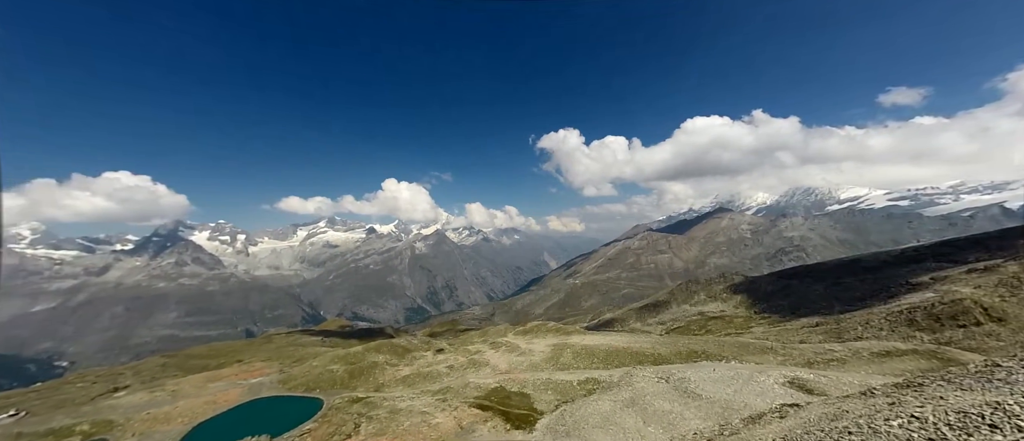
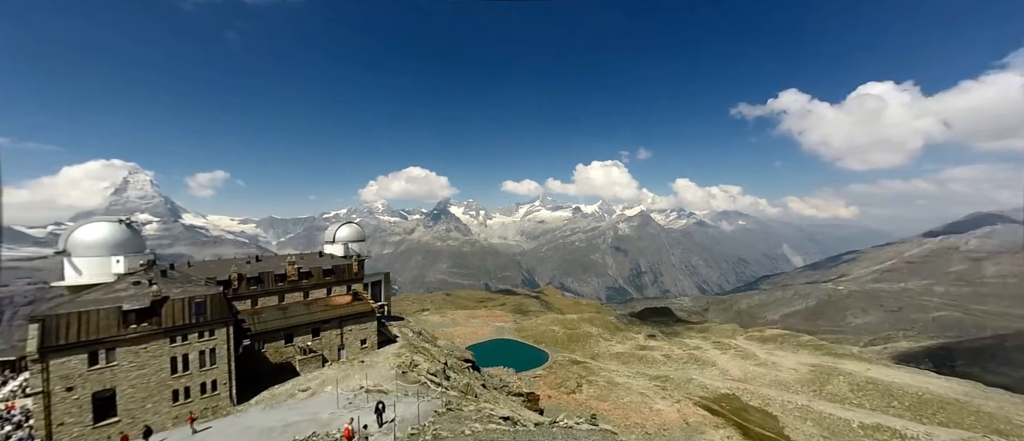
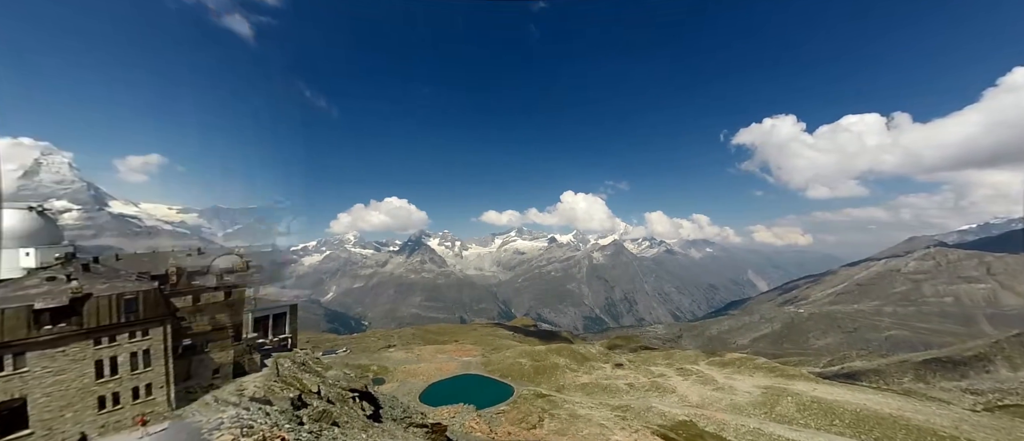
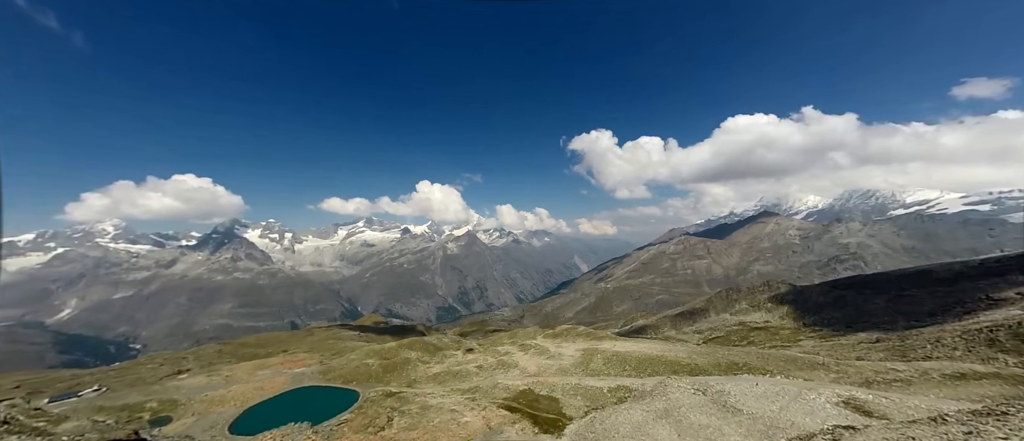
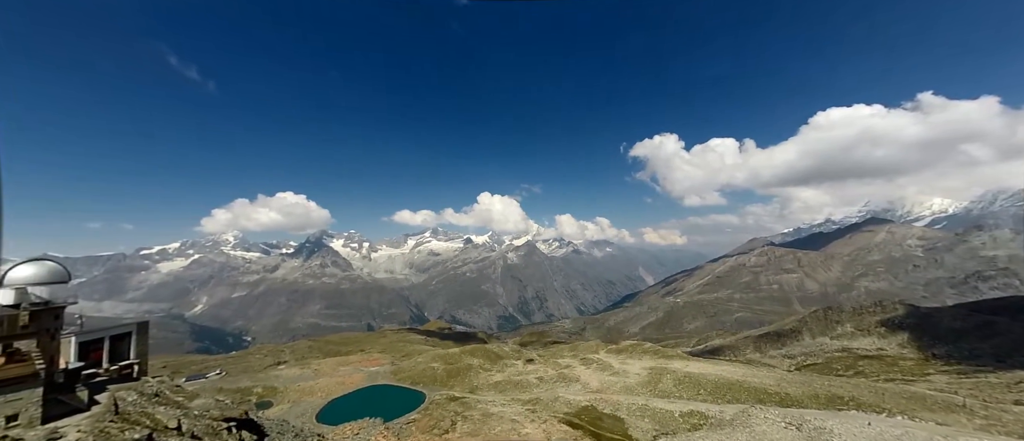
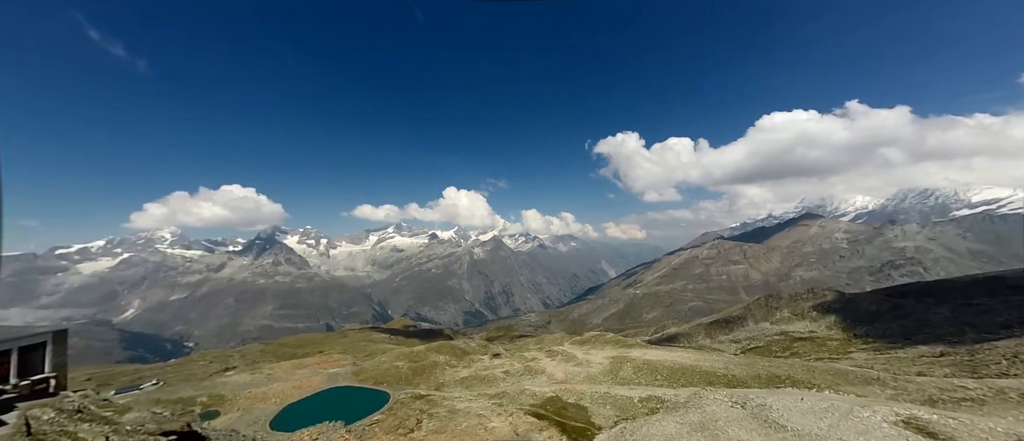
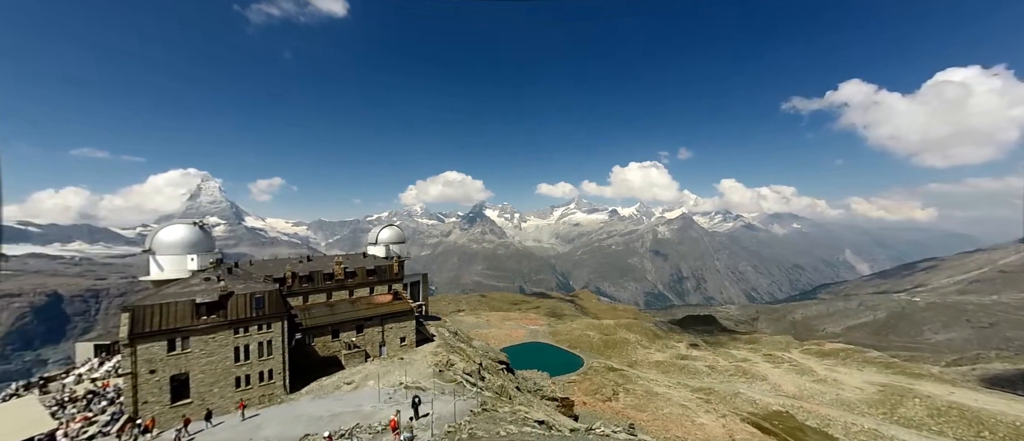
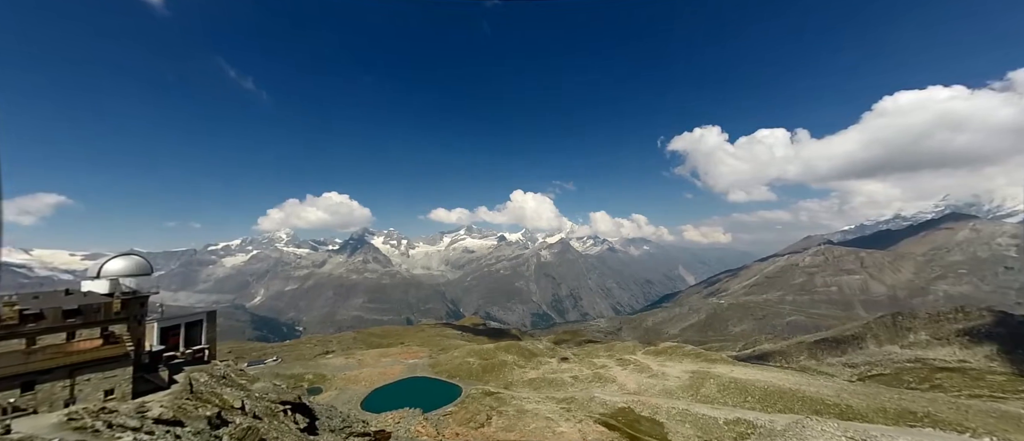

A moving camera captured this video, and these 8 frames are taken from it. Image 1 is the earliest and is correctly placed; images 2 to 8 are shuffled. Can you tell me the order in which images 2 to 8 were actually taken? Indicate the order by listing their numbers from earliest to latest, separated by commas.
4, 6, 5, 8, 3, 2, 7
